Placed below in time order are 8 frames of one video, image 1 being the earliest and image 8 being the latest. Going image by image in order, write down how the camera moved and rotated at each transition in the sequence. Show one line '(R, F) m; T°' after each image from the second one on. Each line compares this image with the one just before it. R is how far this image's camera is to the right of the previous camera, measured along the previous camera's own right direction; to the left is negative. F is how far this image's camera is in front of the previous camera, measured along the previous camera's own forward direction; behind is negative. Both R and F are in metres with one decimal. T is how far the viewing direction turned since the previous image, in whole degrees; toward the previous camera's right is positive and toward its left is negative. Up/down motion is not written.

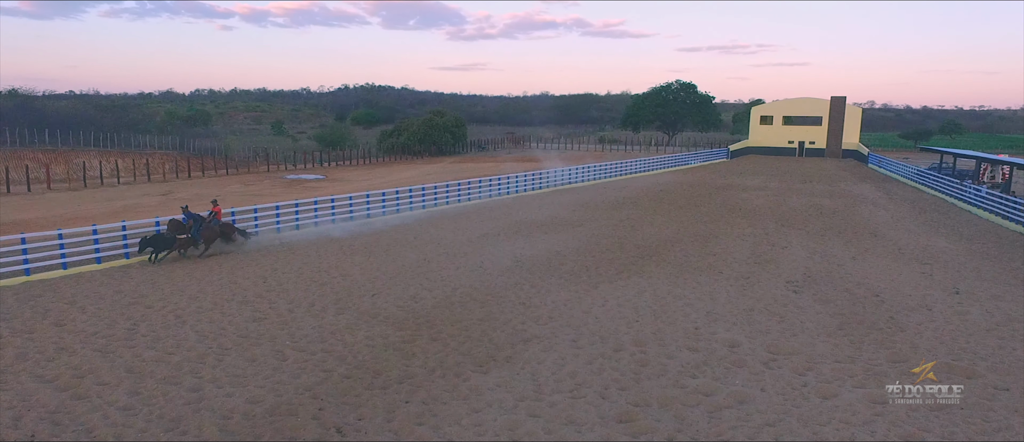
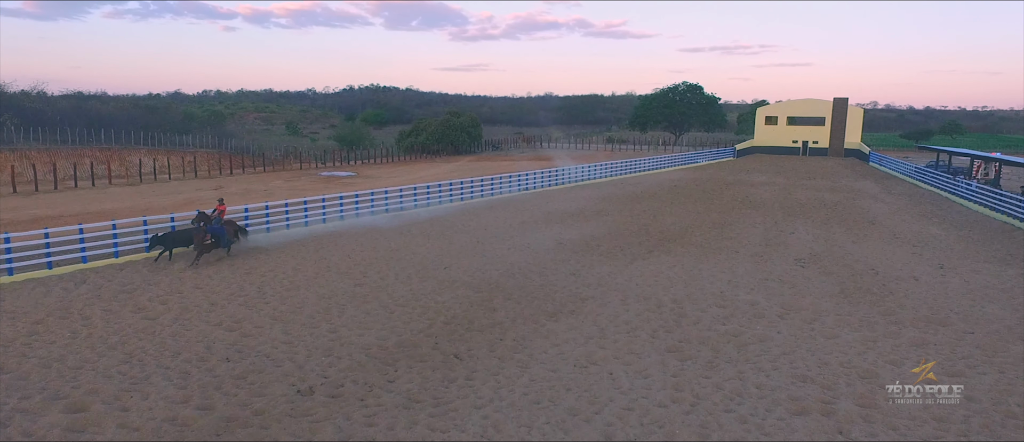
(-0.9, -1.8) m; 0°
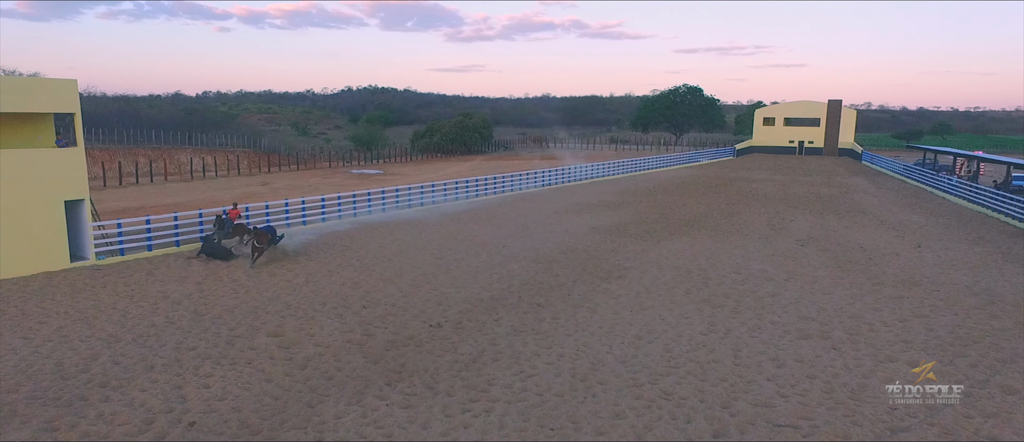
(-1.2, -2.3) m; 0°
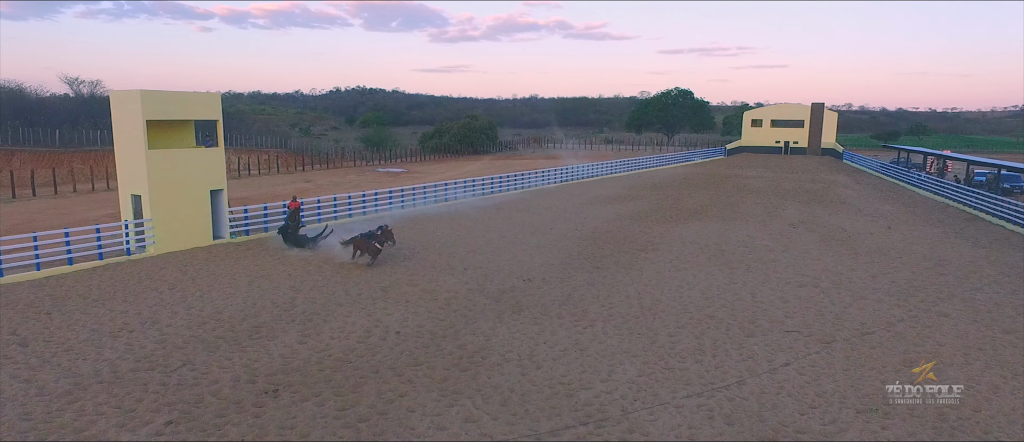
(-1.6, -3.0) m; +1°
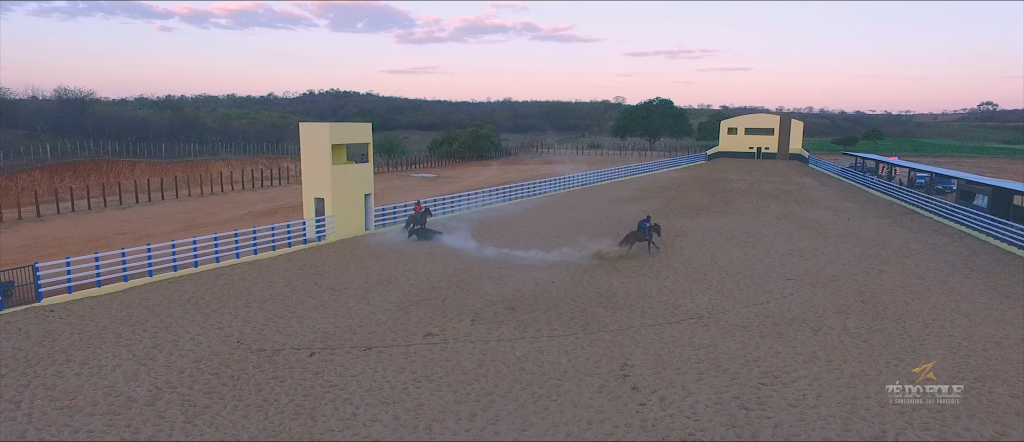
(-3.2, -5.5) m; +3°
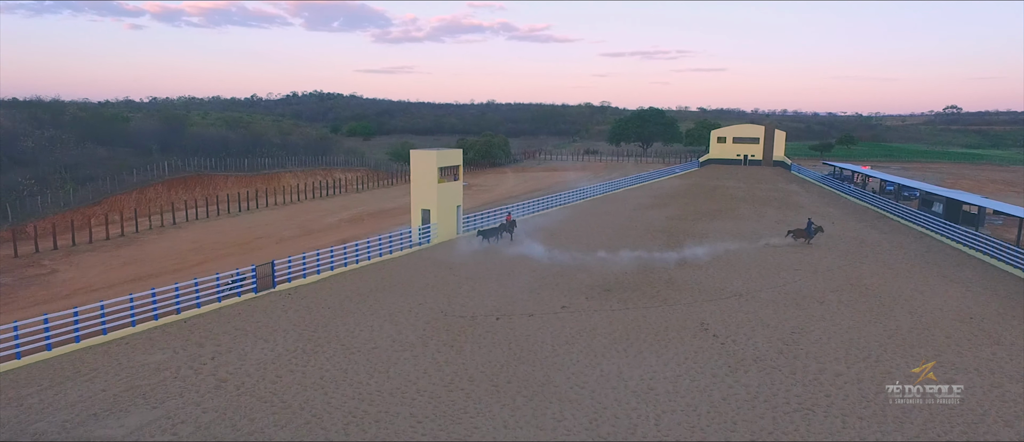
(-3.3, -5.1) m; +2°
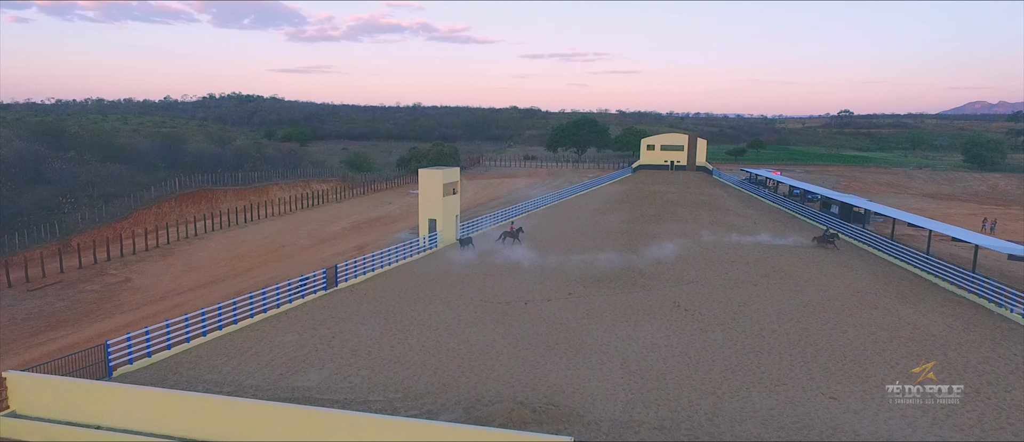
(-3.1, -4.7) m; +7°
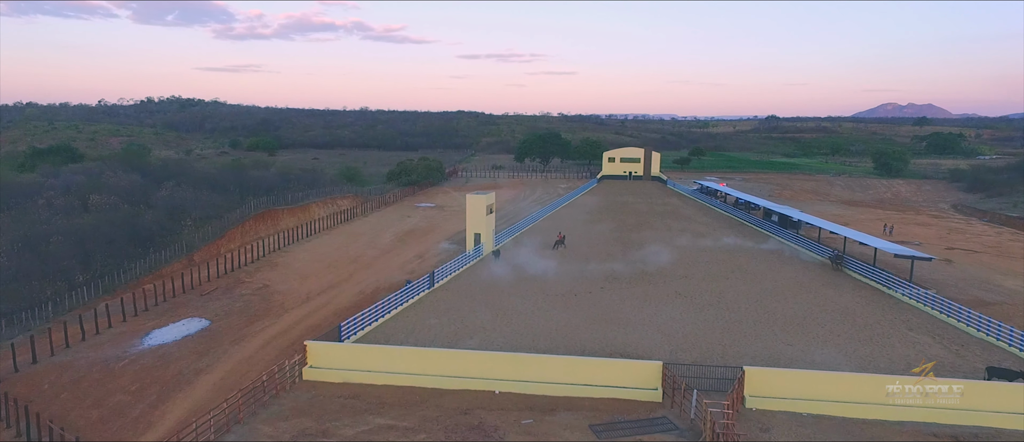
(-5.0, -8.1) m; +5°
